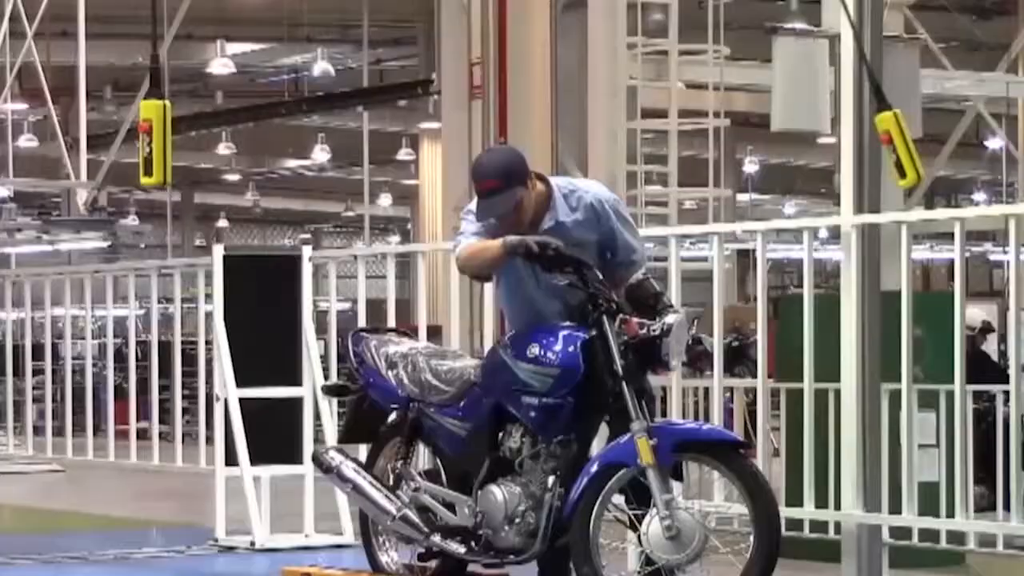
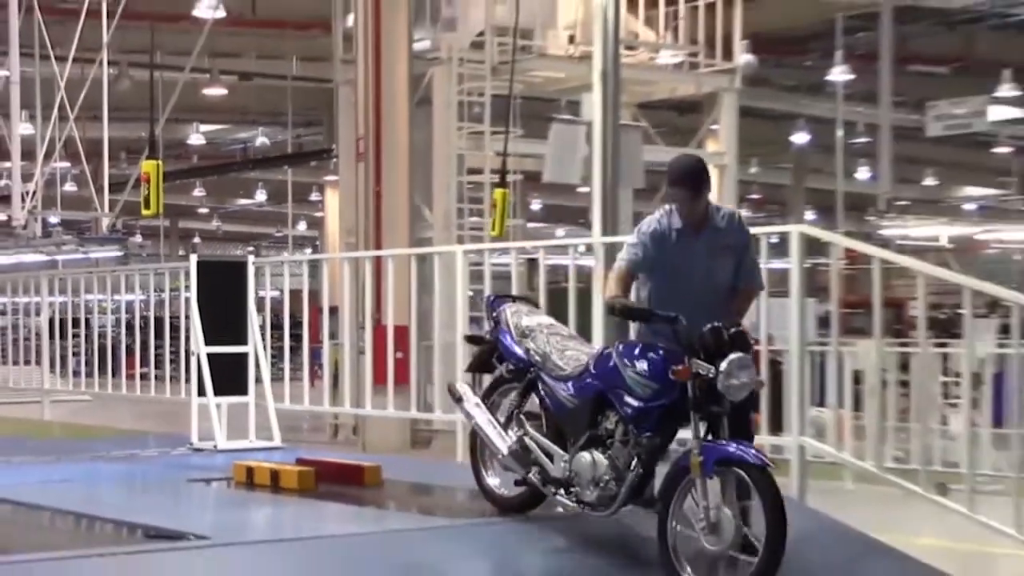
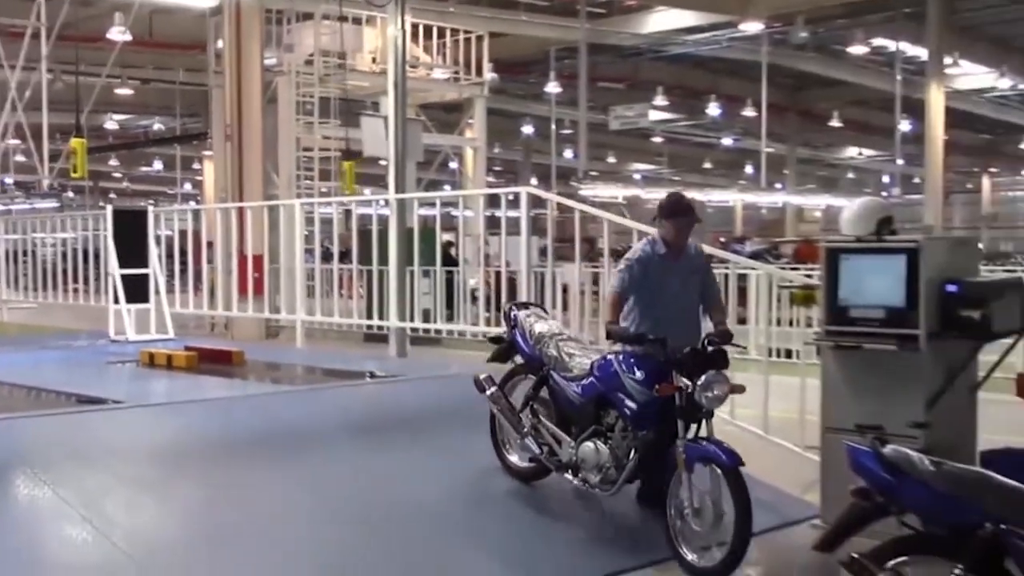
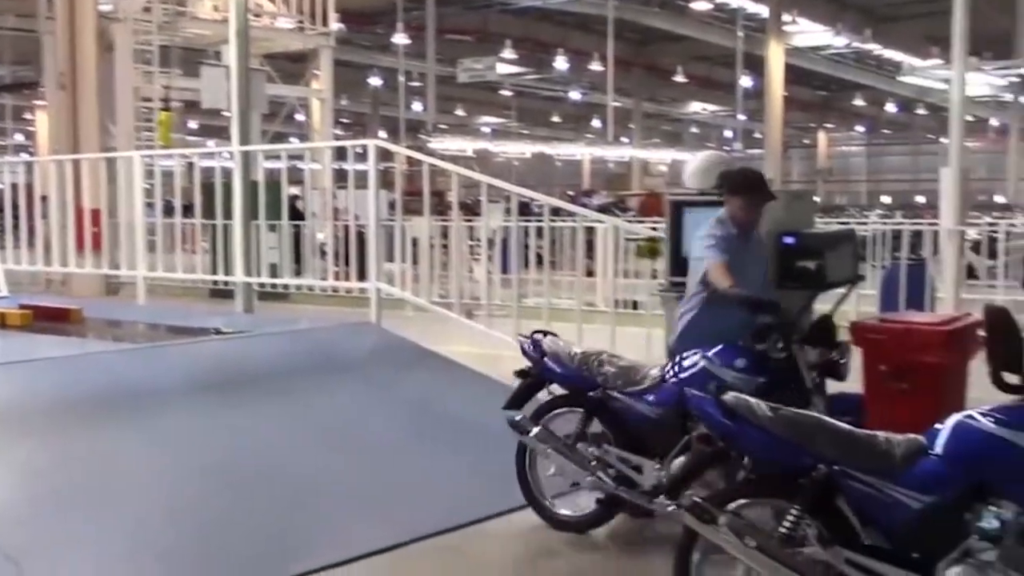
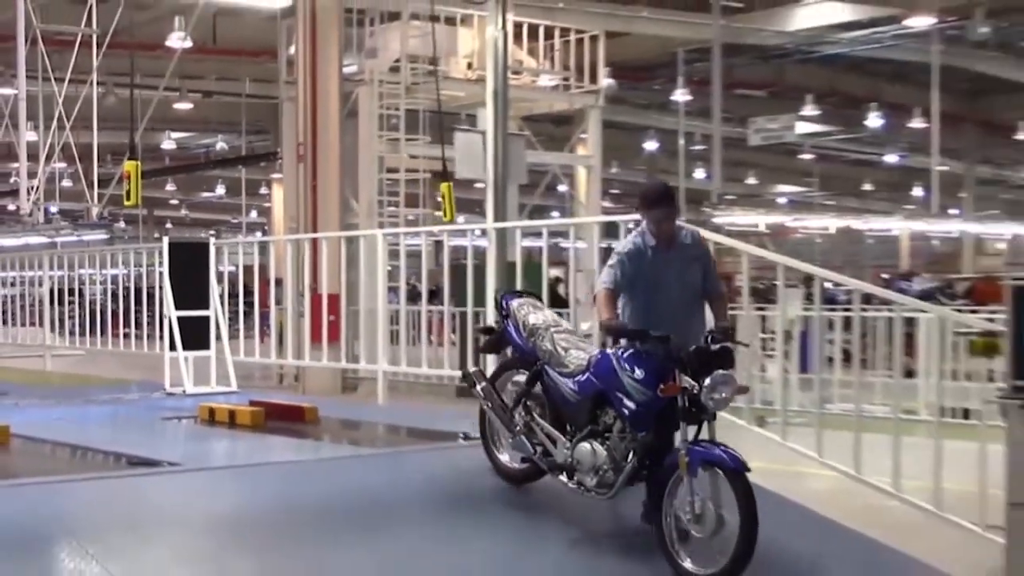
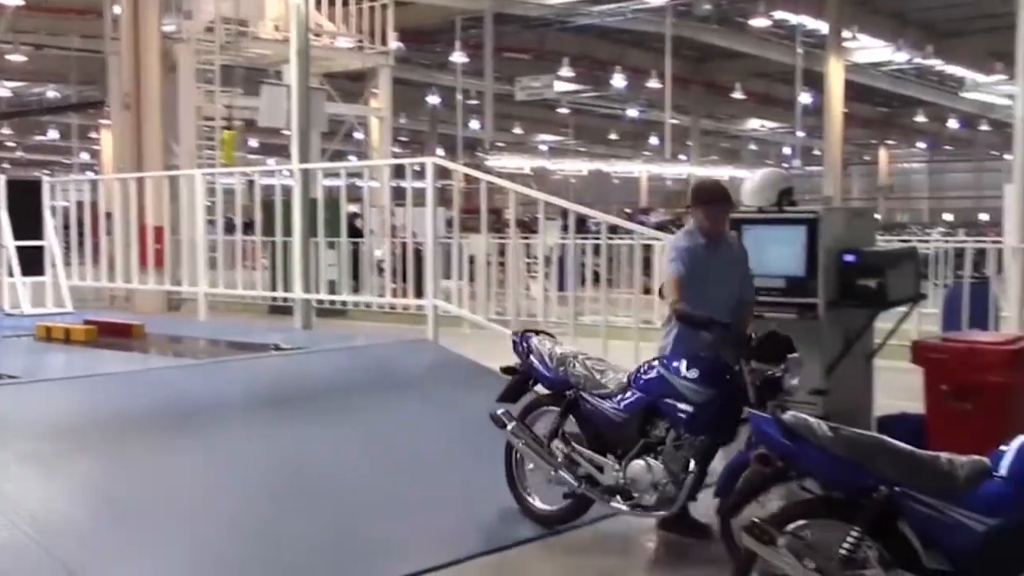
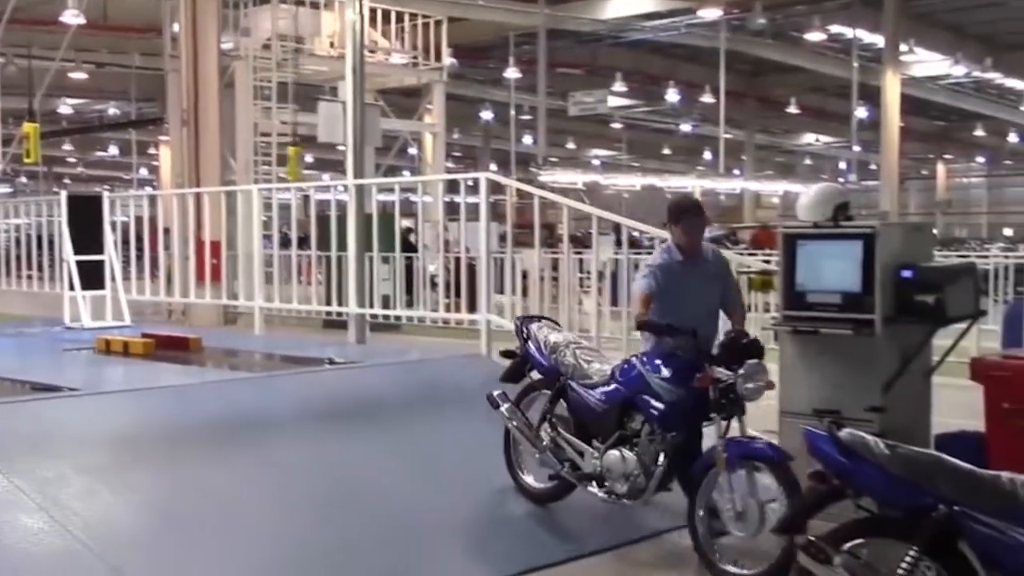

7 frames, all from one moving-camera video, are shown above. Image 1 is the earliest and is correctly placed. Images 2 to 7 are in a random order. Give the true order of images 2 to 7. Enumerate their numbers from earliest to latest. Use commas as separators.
2, 5, 3, 7, 6, 4
